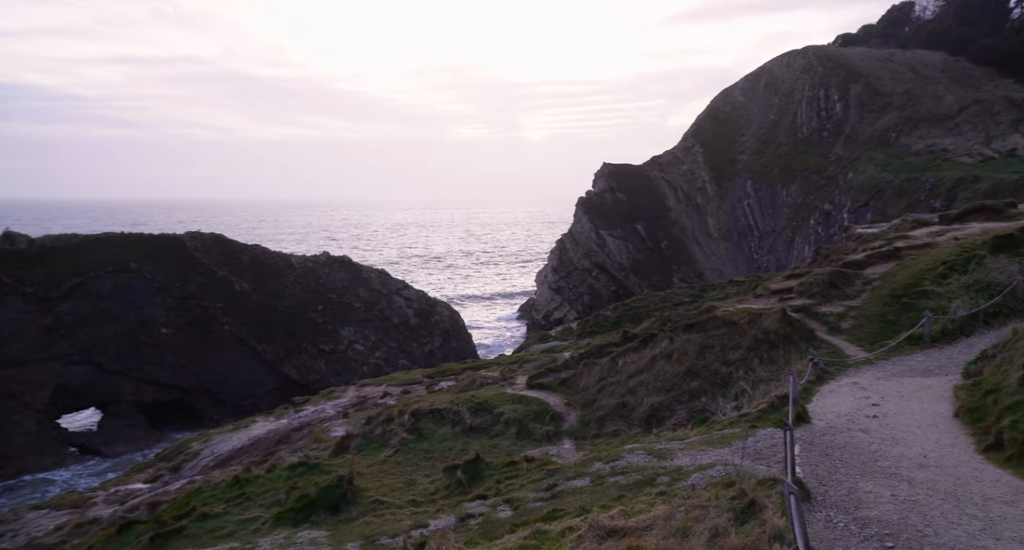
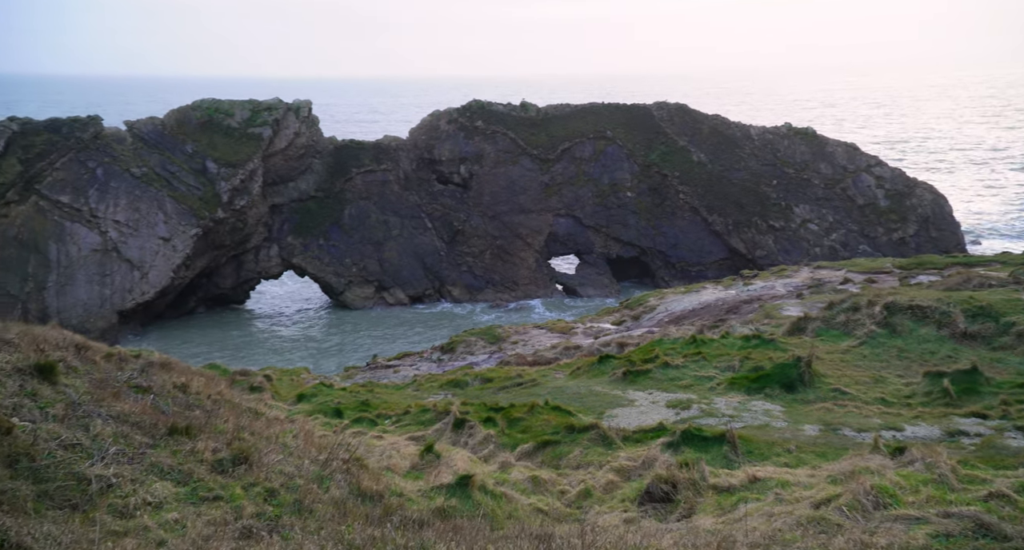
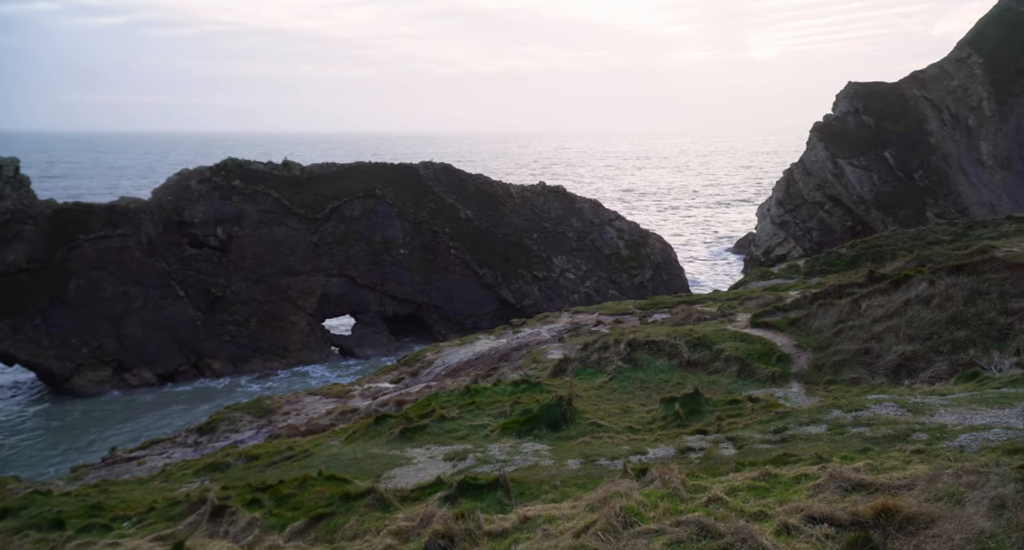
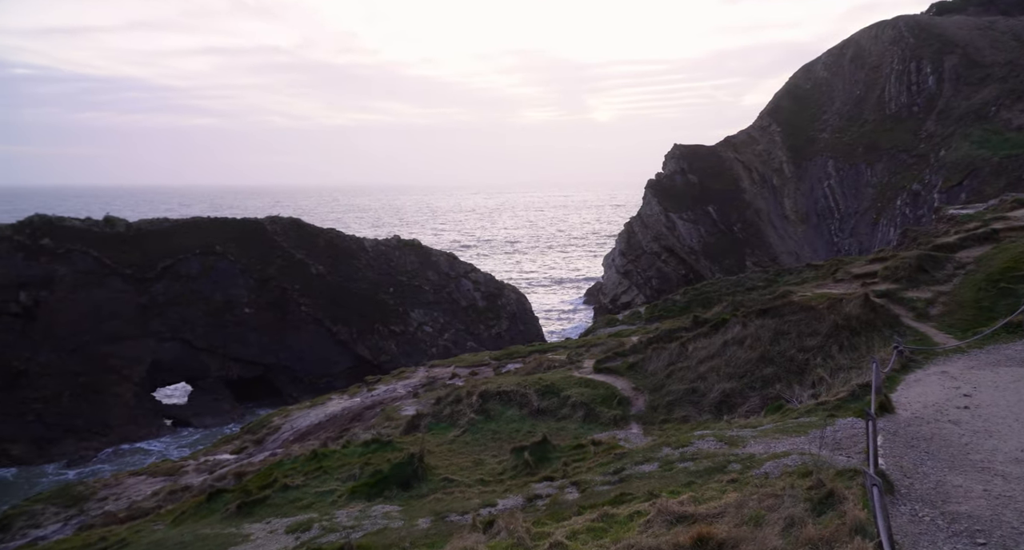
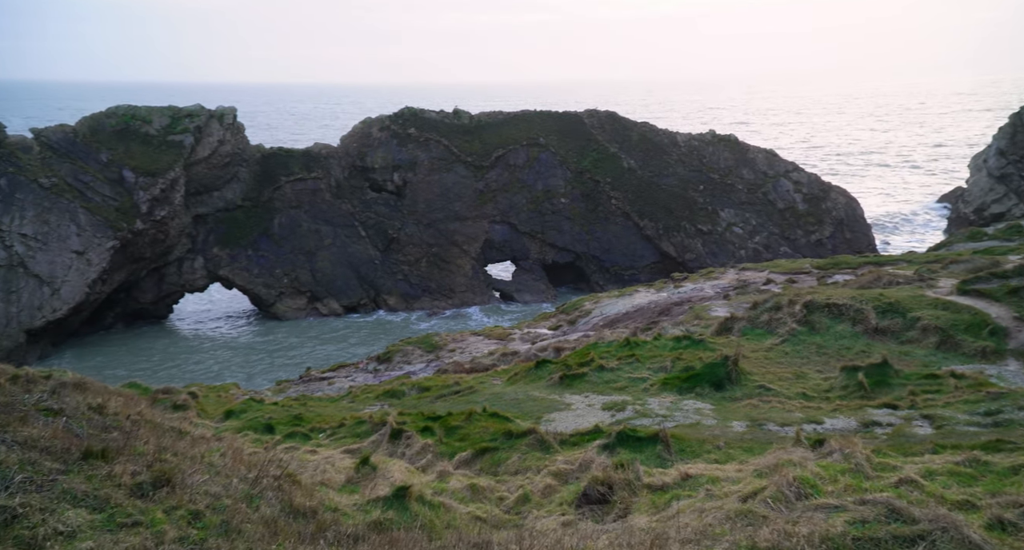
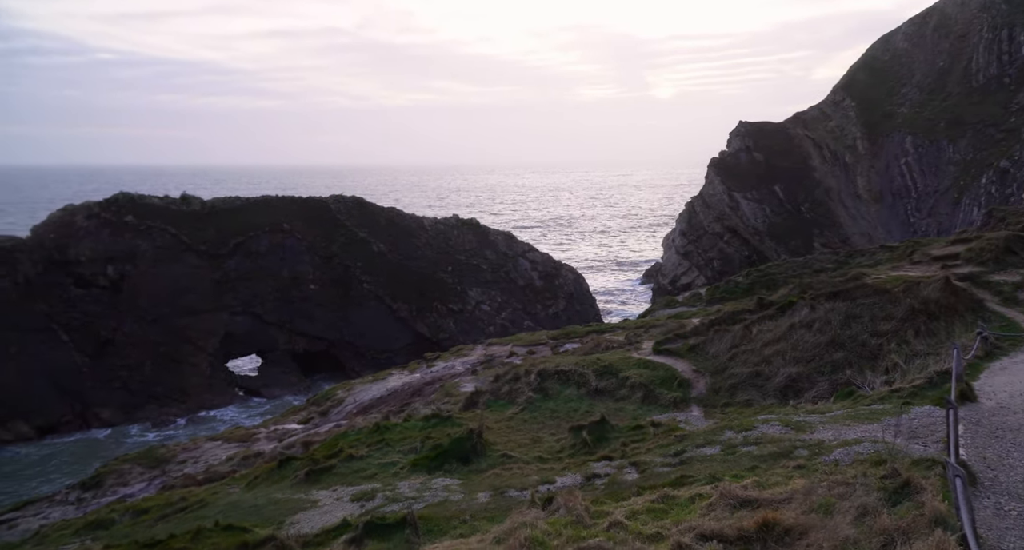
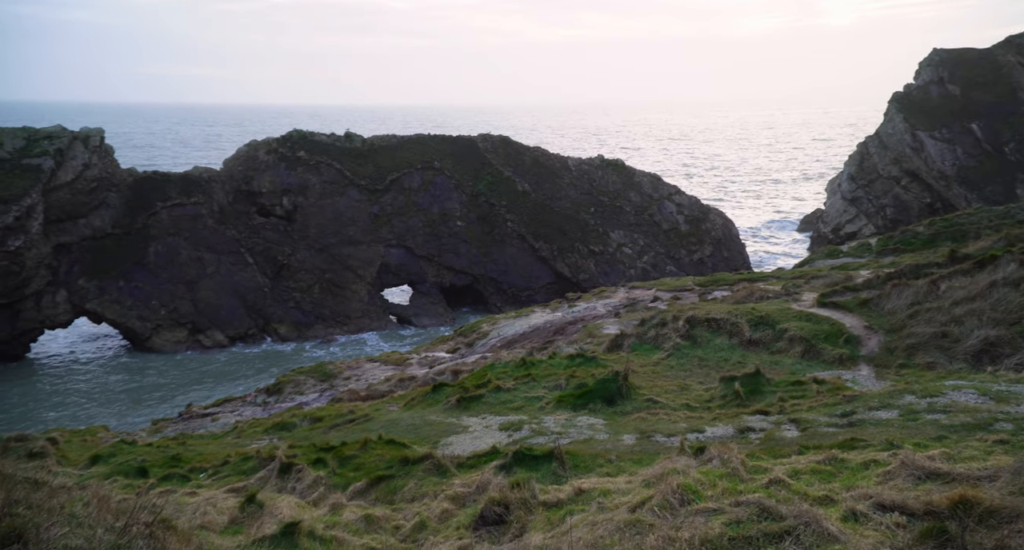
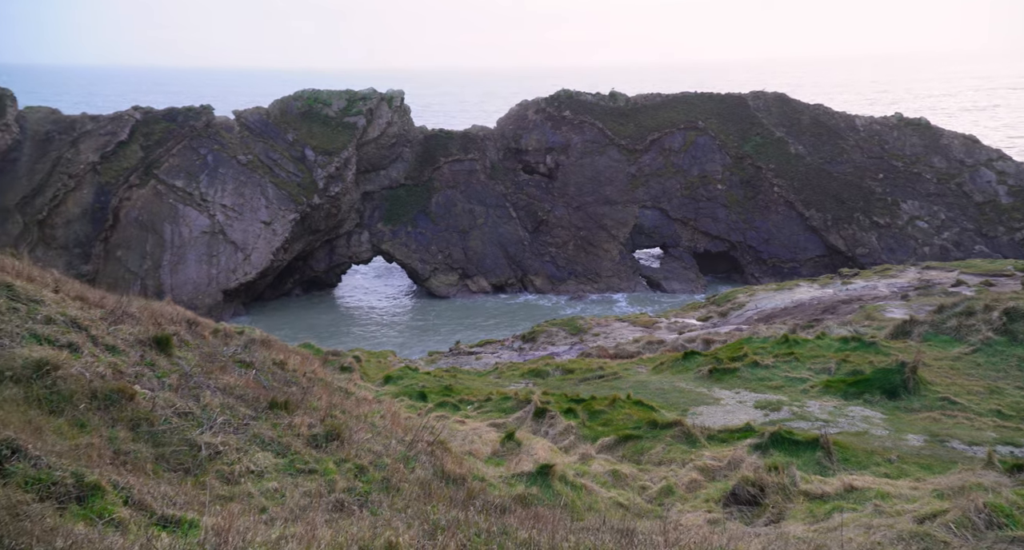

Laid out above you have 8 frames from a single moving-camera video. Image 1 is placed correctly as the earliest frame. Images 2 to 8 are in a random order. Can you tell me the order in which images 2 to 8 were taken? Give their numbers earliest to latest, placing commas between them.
4, 6, 3, 7, 5, 2, 8
